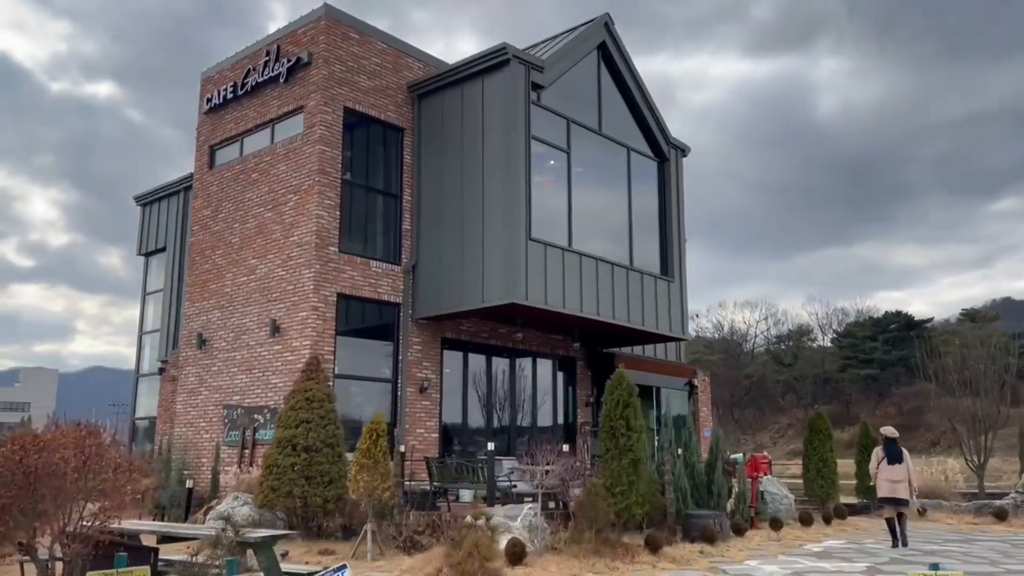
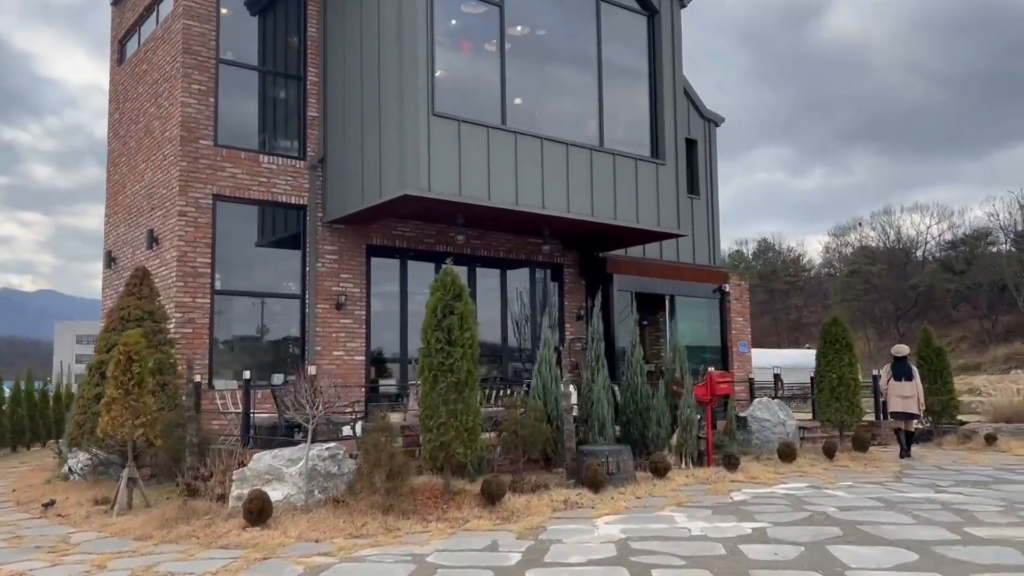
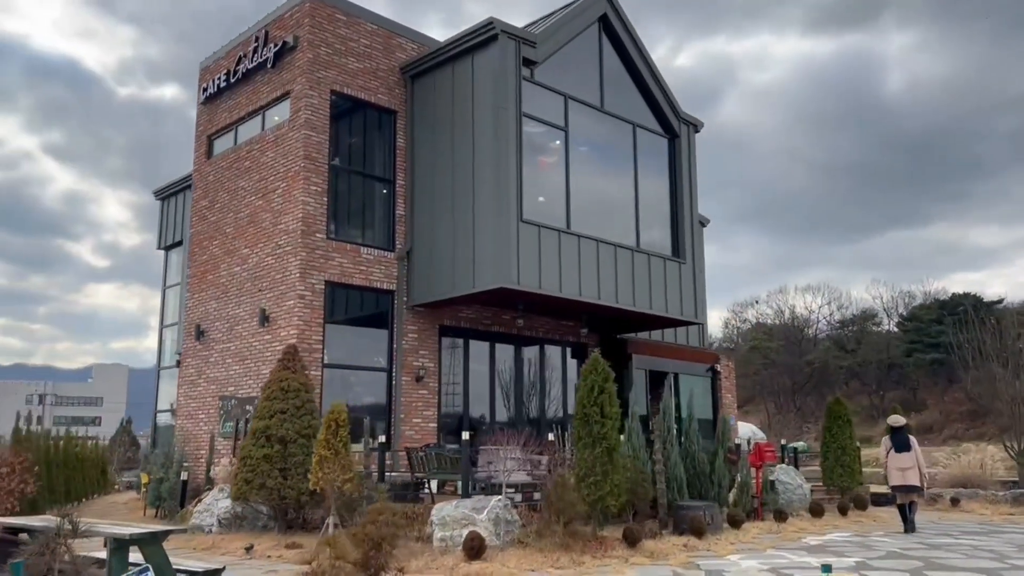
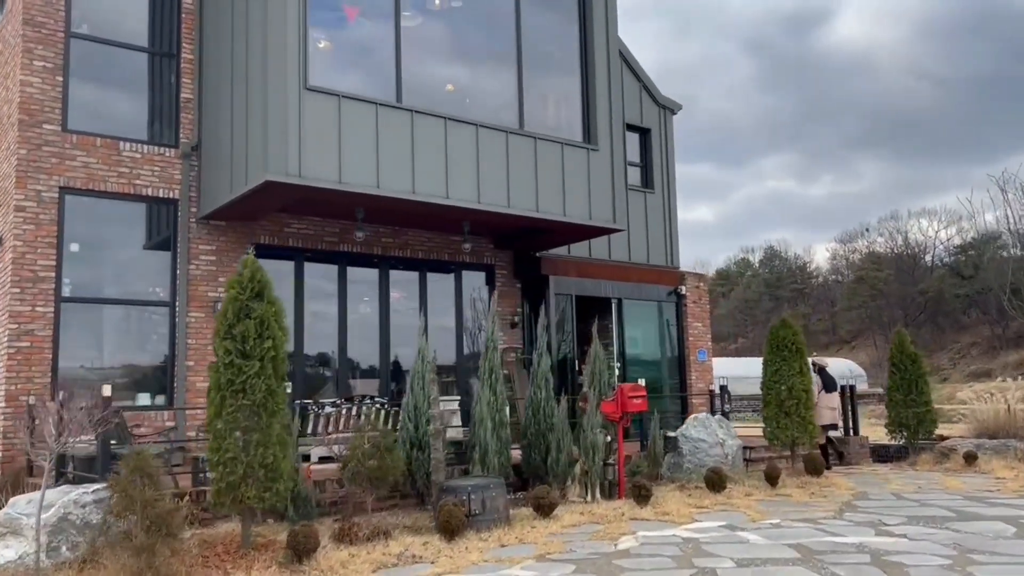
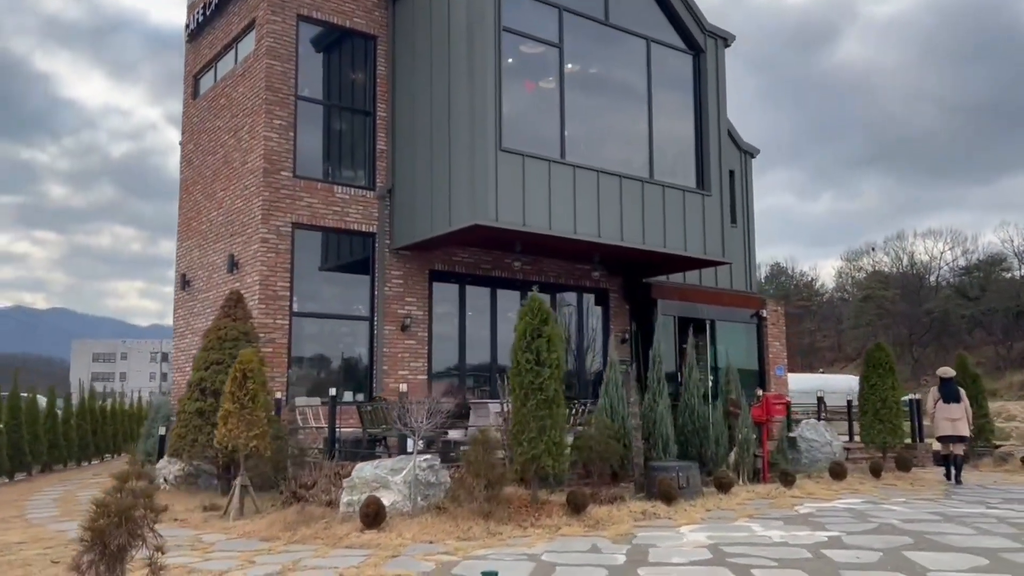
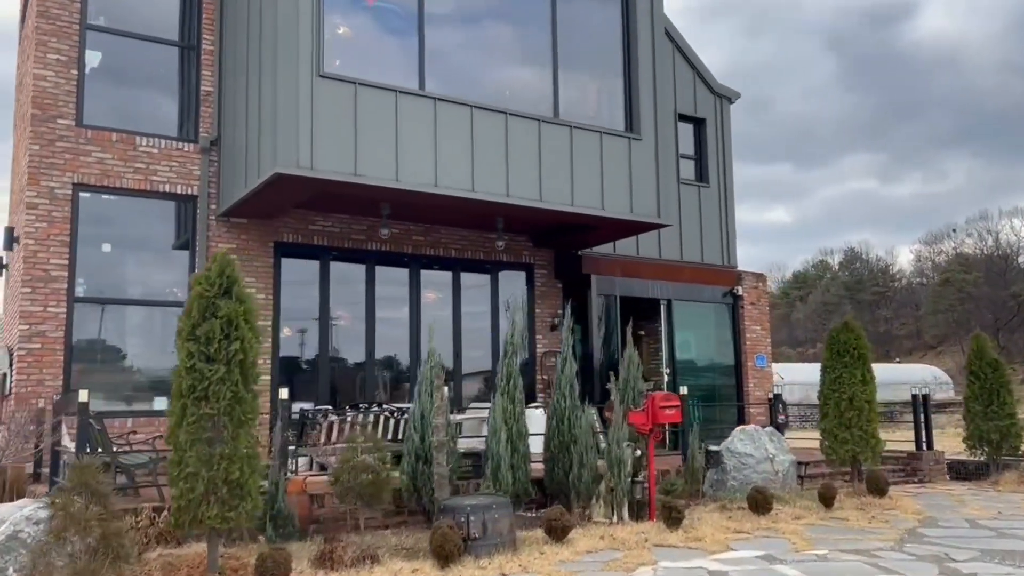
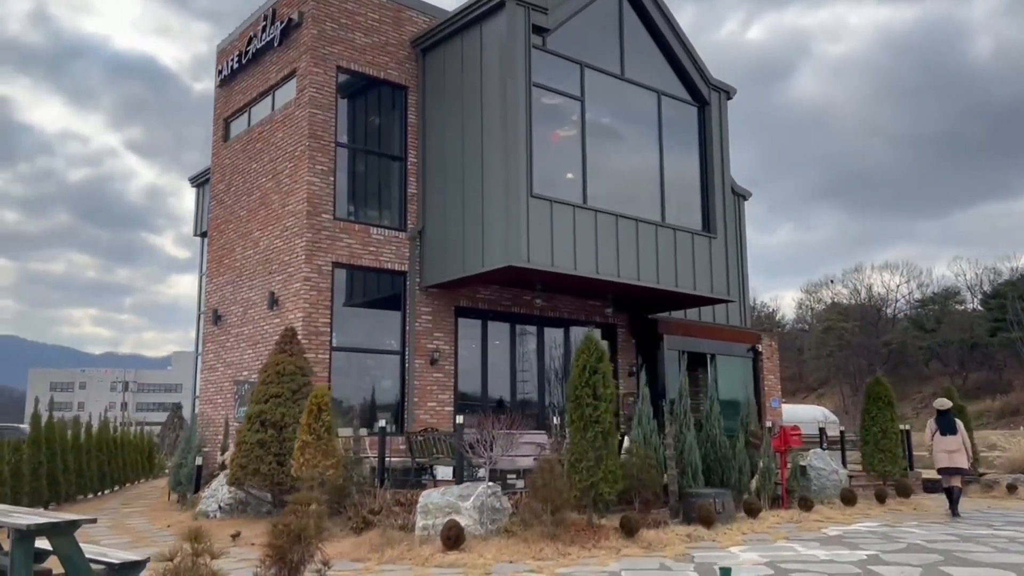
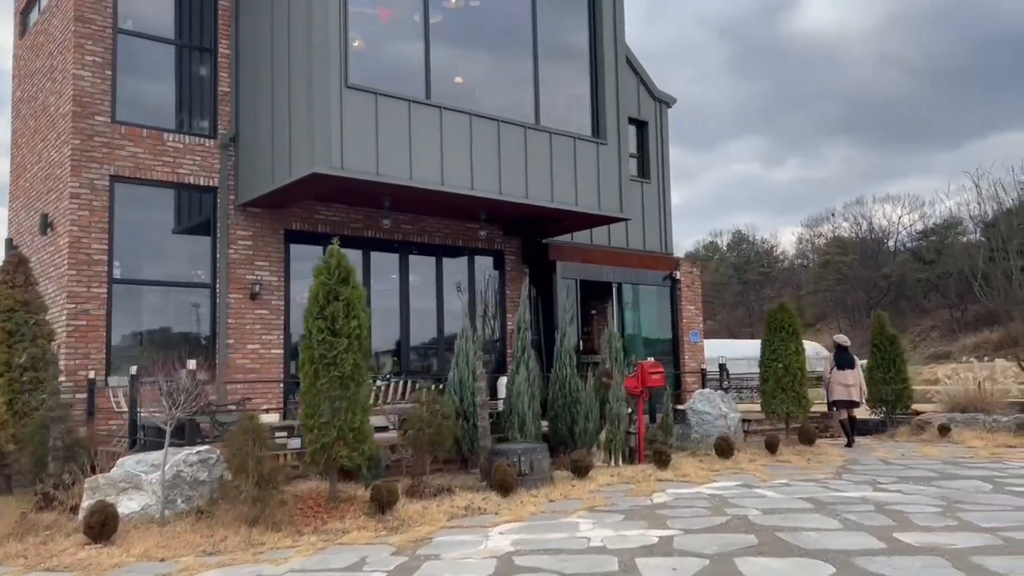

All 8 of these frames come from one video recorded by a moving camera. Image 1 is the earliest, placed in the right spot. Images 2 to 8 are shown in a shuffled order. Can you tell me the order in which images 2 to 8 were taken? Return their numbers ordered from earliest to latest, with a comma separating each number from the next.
3, 7, 5, 2, 8, 4, 6
